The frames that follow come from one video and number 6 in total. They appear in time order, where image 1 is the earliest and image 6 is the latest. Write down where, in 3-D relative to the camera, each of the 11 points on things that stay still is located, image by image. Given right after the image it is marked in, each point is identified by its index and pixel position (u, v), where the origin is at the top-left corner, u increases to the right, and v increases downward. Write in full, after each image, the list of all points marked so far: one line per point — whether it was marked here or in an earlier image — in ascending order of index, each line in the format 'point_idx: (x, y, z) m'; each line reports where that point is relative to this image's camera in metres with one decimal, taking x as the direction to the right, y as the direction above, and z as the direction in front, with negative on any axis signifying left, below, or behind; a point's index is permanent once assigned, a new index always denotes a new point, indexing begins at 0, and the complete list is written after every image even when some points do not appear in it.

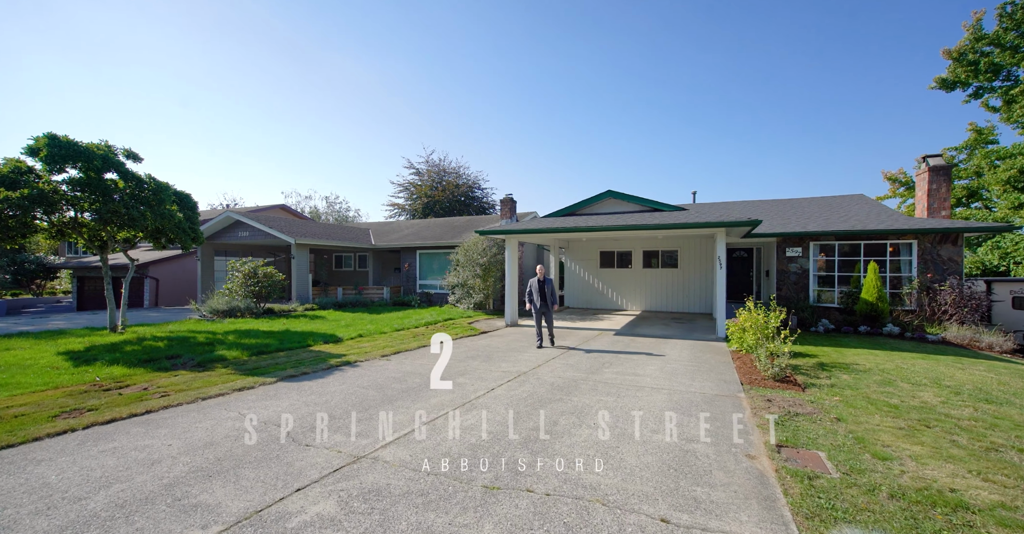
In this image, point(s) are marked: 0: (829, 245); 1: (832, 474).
0: (+9.7, +0.7, +13.5) m
1: (+2.4, -1.6, +3.3) m
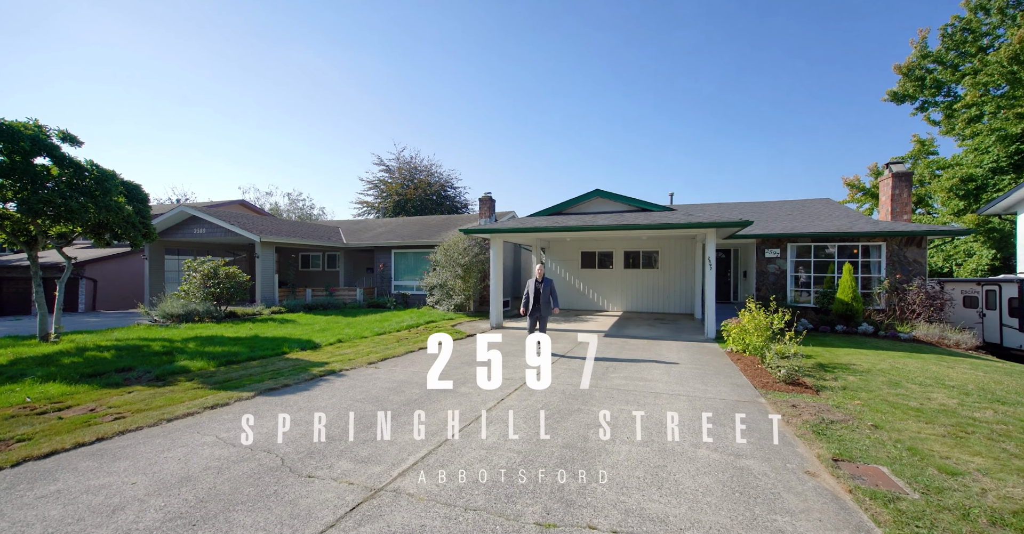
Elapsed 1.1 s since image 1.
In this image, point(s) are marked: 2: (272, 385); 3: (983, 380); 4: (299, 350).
0: (+9.2, +0.6, +13.8) m
1: (+2.7, -1.6, +3.0) m
2: (-3.1, -1.6, +5.8) m
3: (+7.1, -1.7, +6.7) m
4: (-3.8, -1.5, +7.9) m
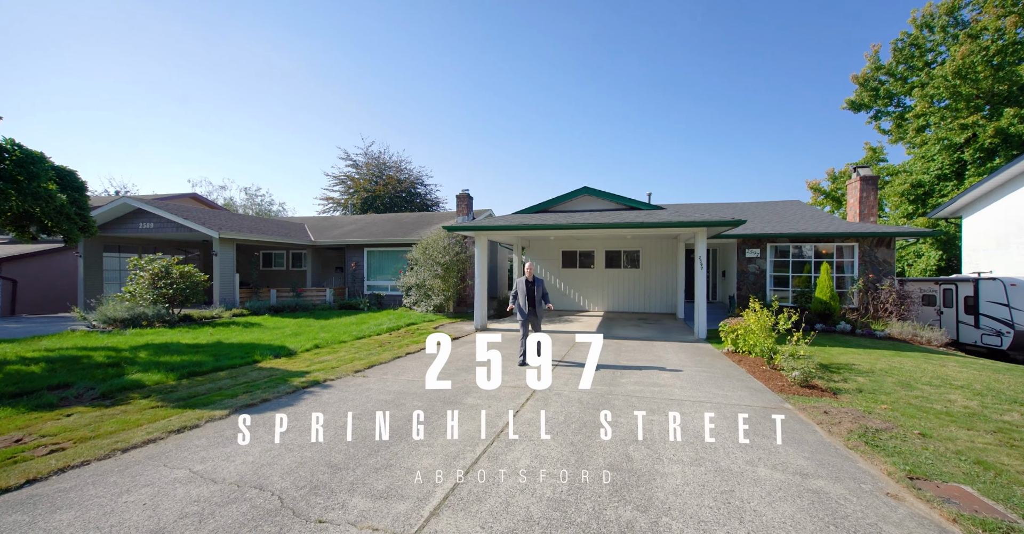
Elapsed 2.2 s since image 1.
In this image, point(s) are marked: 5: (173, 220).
0: (+8.6, +0.6, +14.0) m
1: (+3.1, -1.5, +2.7) m
2: (-3.0, -1.5, +5.0) m
3: (+7.2, -1.7, +6.7) m
4: (-3.8, -1.4, +7.0) m
5: (-10.2, +1.4, +13.3) m
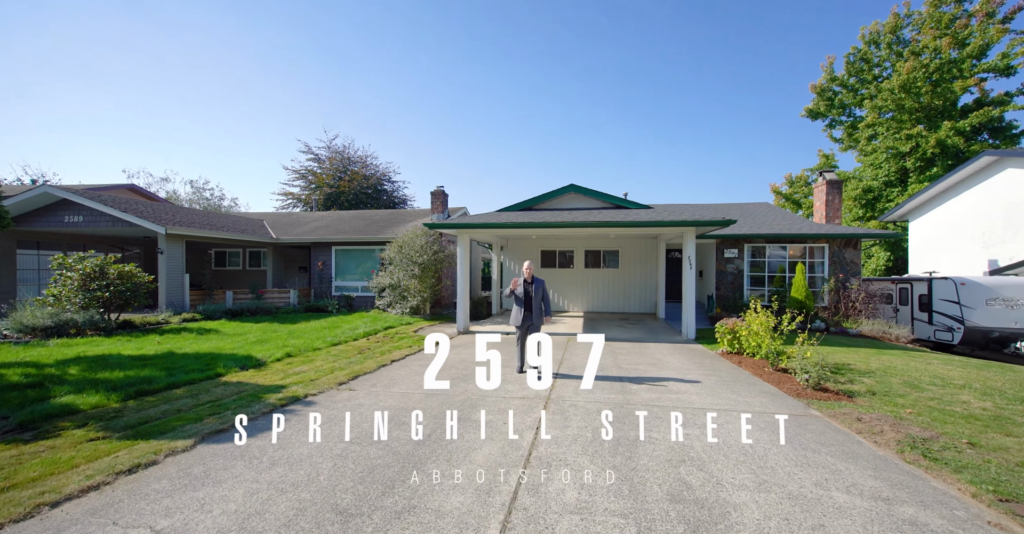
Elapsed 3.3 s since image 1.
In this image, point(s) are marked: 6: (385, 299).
0: (+7.9, +0.6, +14.2) m
1: (+3.5, -1.5, +2.4) m
2: (-2.8, -1.5, +4.2) m
3: (+7.2, -1.7, +6.8) m
4: (-3.8, -1.4, +6.1) m
5: (-10.7, +1.4, +11.8) m
6: (-3.6, -0.9, +12.5) m
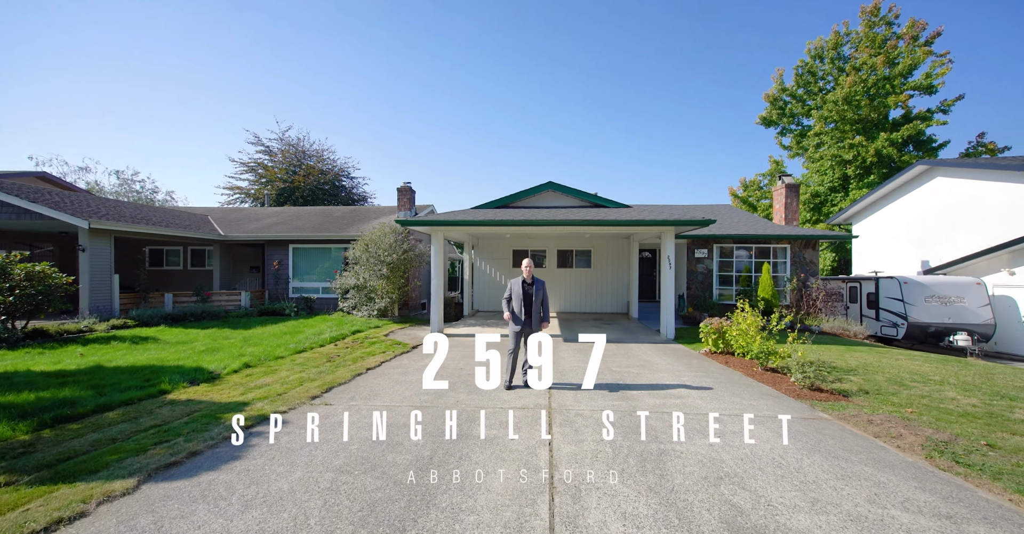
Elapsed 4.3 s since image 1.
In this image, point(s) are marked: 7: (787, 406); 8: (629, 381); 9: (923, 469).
0: (+7.0, +0.6, +14.5) m
1: (+3.7, -1.5, +2.3) m
2: (-2.6, -1.5, +3.4) m
3: (+7.0, -1.7, +7.0) m
4: (-3.8, -1.4, +5.3) m
5: (-11.3, +1.5, +10.2) m
6: (-4.3, -0.9, +11.6) m
7: (+3.3, -1.7, +5.4) m
8: (+1.6, -1.6, +6.4) m
9: (+3.2, -1.6, +3.5) m
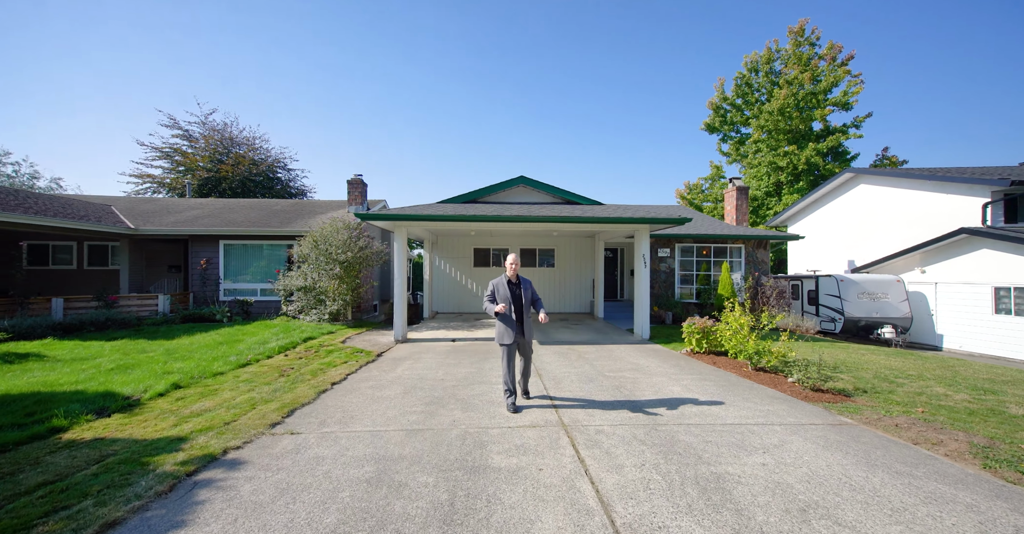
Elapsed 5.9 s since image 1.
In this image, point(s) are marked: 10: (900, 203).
0: (+5.8, +0.7, +14.6) m
1: (+4.1, -1.5, +2.1) m
2: (-2.3, -1.4, +2.3) m
3: (+6.7, -1.7, +7.2) m
4: (-3.8, -1.4, +4.0) m
5: (-11.8, +1.5, +7.9) m
6: (-5.0, -0.8, +10.3) m
7: (+3.3, -1.6, +5.1) m
8: (+1.5, -1.6, +5.8) m
9: (+3.5, -1.6, +3.2) m
10: (+15.3, +2.5, +17.5) m
